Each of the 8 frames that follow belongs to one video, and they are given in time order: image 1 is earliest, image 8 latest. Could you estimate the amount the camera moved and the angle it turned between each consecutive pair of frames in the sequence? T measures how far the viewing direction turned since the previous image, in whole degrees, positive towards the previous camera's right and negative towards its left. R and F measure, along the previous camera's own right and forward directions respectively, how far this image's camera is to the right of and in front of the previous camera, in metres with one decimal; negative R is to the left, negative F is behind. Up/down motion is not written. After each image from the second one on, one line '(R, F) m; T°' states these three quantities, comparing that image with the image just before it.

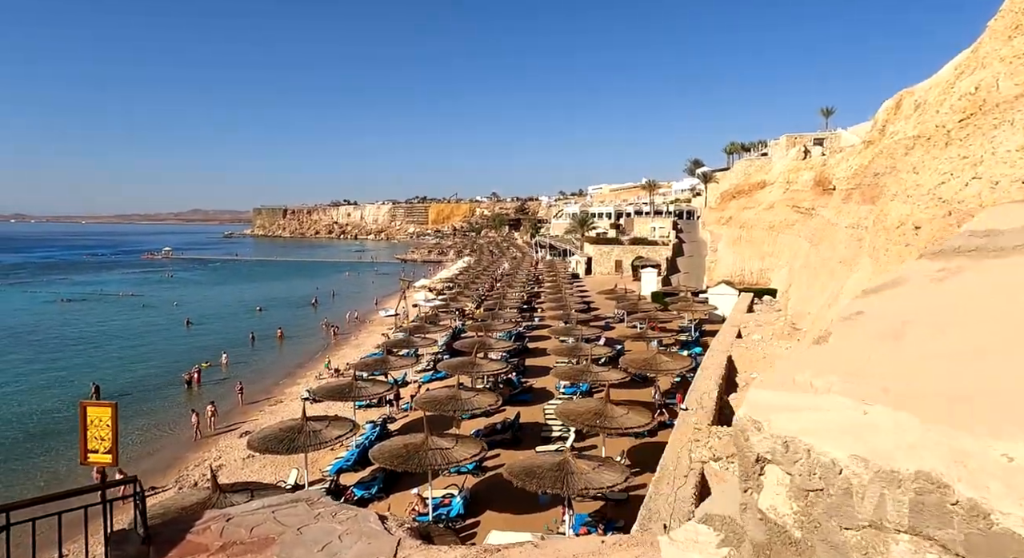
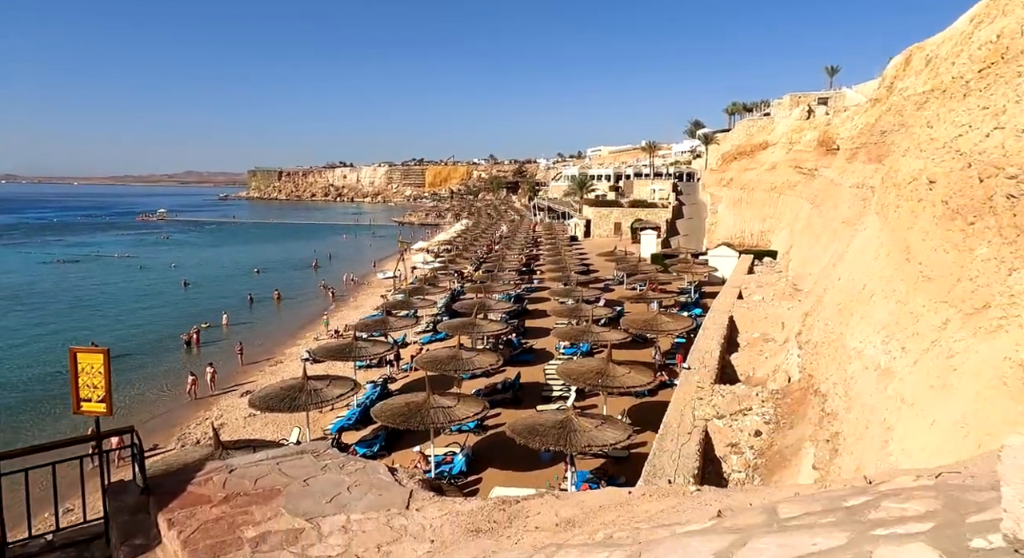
(-0.1, +0.2) m; 0°
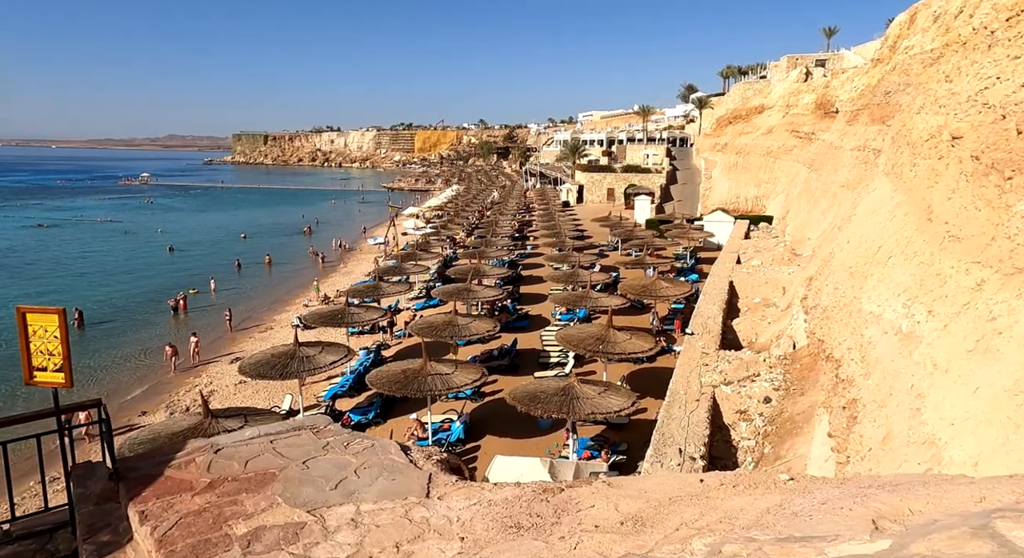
(-0.2, +0.4) m; +1°
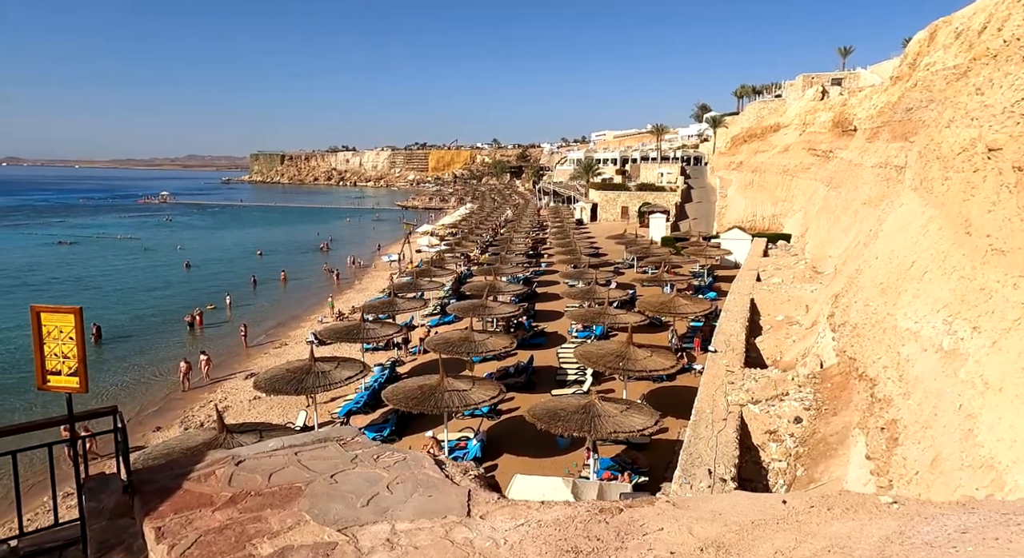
(-0.1, +0.2) m; -1°
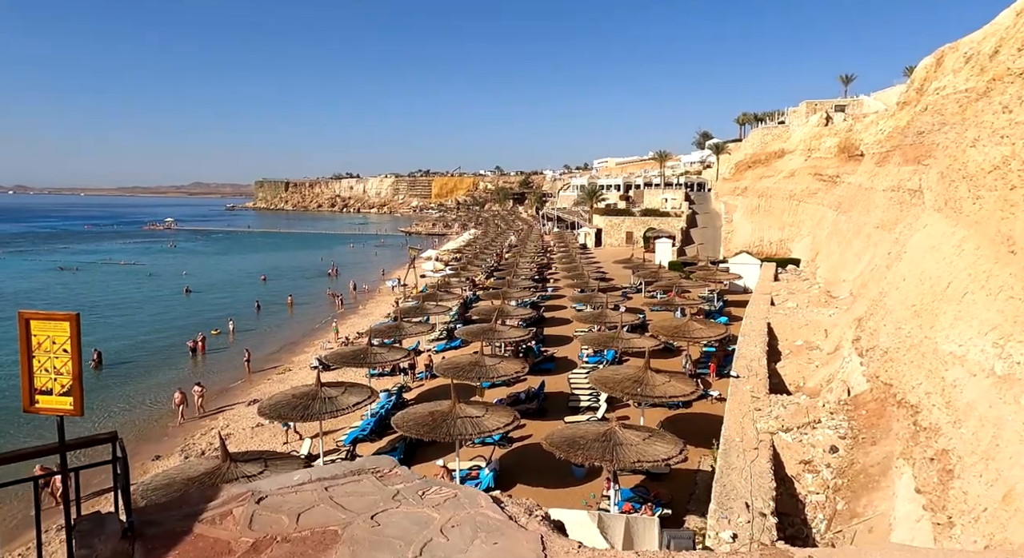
(-0.2, +0.4) m; 0°
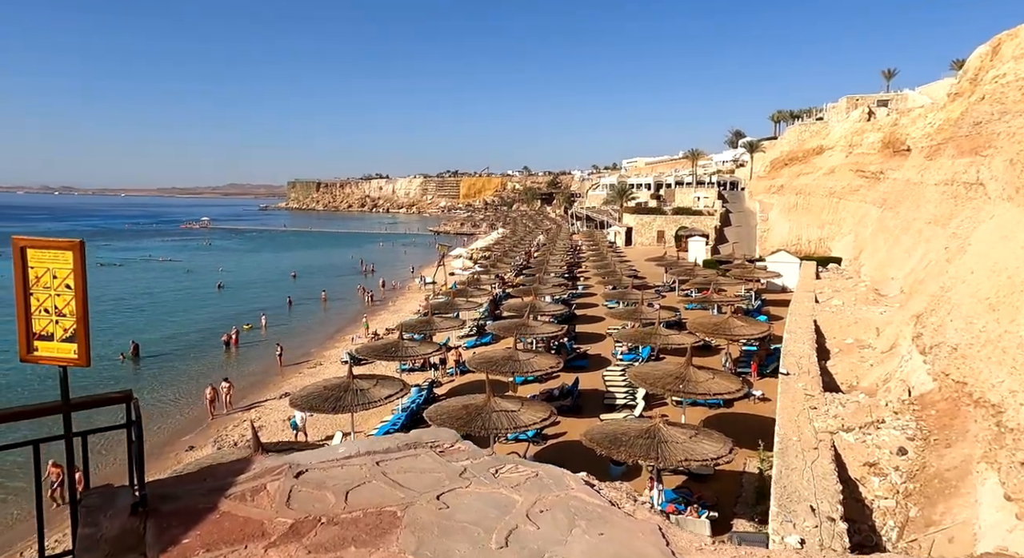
(-0.2, +0.4) m; -2°
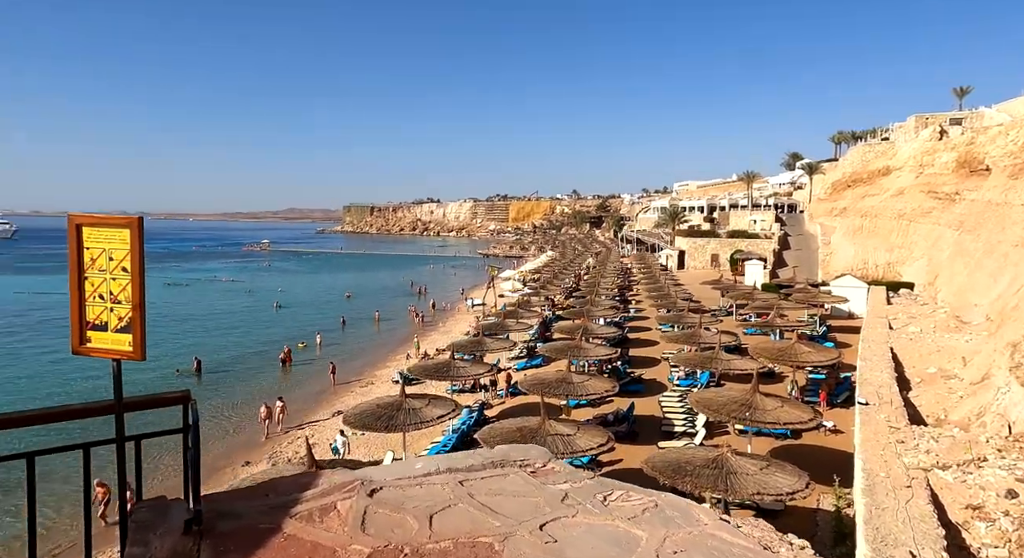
(-0.1, +0.4) m; -4°
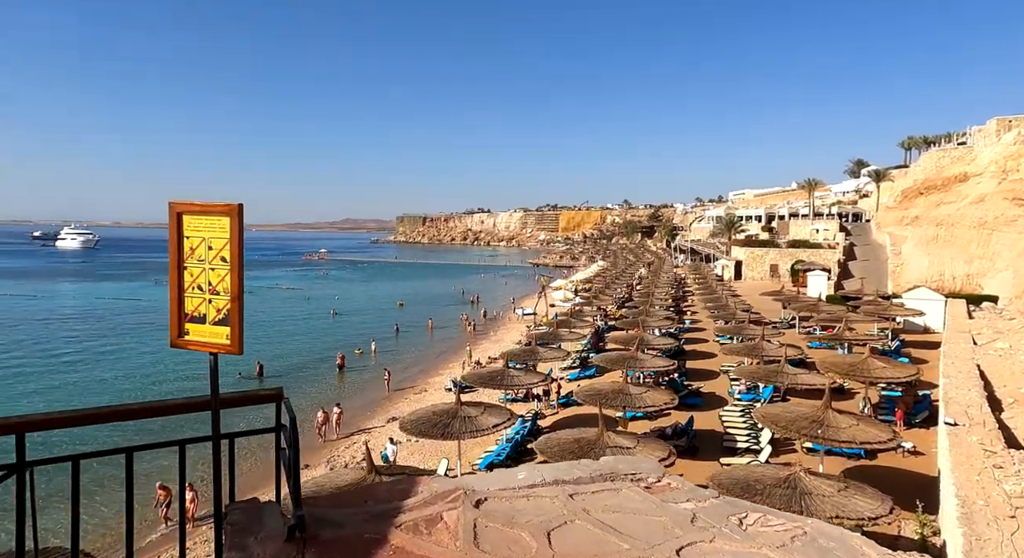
(-0.1, +0.3) m; -4°
